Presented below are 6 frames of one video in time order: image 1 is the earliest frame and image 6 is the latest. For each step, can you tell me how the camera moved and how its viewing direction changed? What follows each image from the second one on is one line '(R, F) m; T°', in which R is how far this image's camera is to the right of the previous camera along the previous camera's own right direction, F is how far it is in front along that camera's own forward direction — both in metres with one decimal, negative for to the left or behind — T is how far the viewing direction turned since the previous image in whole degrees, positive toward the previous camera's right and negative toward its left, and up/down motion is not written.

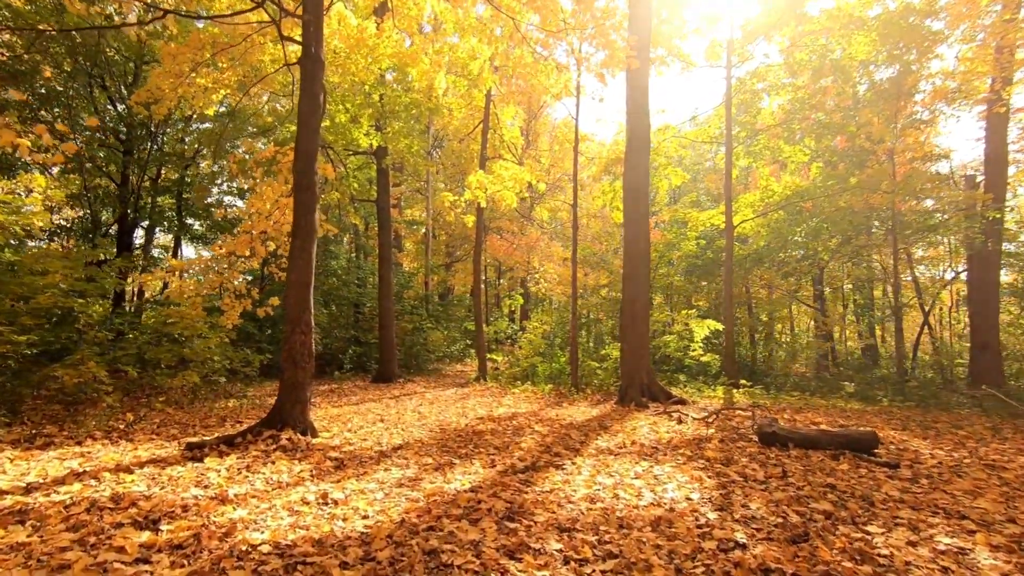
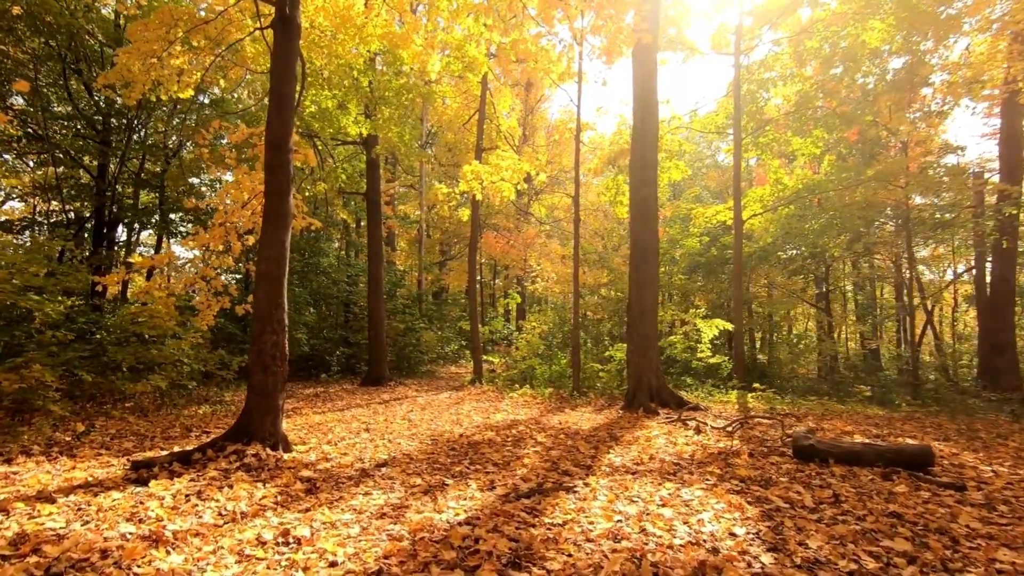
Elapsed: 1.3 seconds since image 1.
(-0.1, +0.6) m; +1°
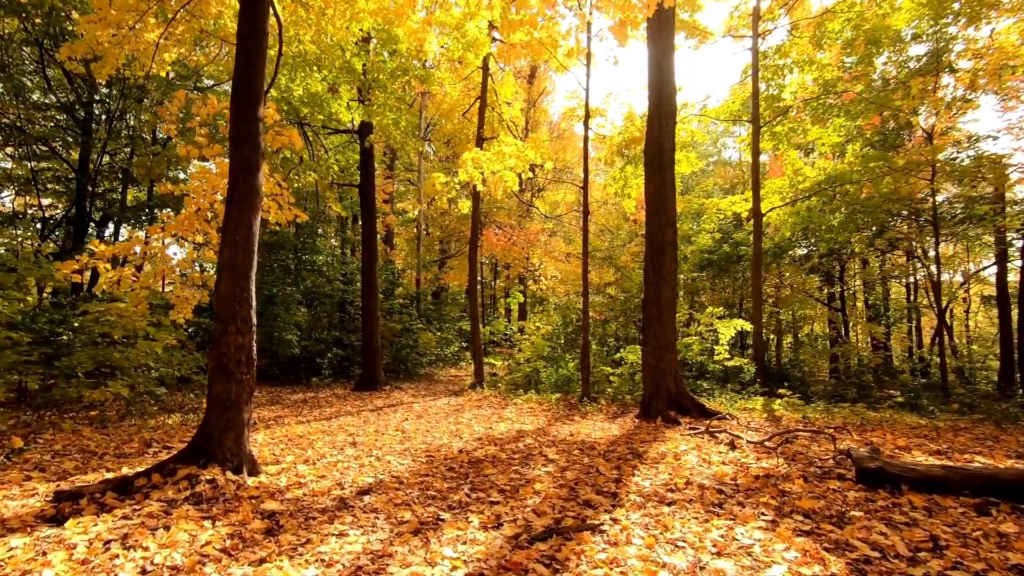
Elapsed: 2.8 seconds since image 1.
(-0.1, +0.7) m; 0°
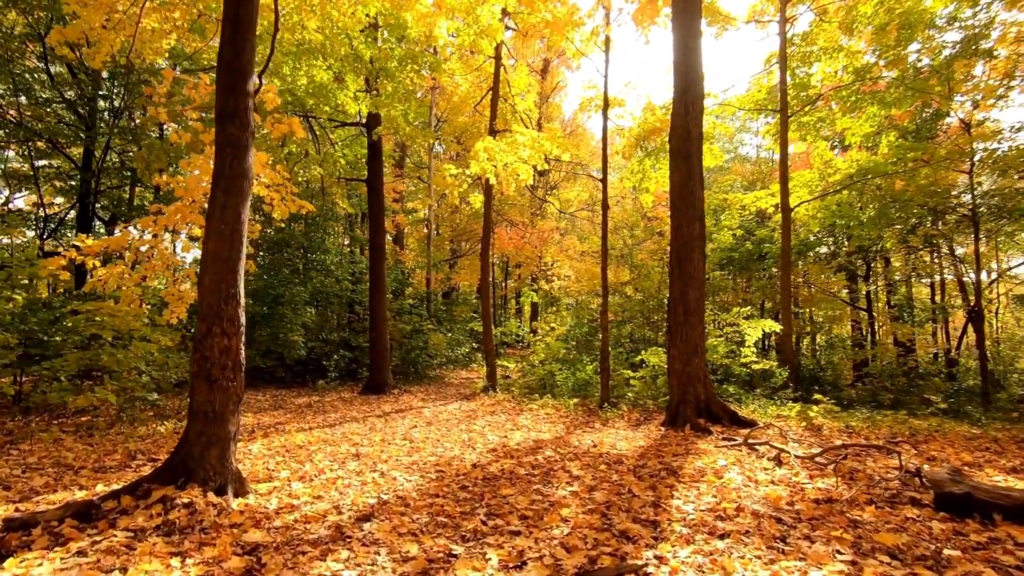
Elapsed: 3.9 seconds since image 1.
(-0.1, +0.5) m; -1°
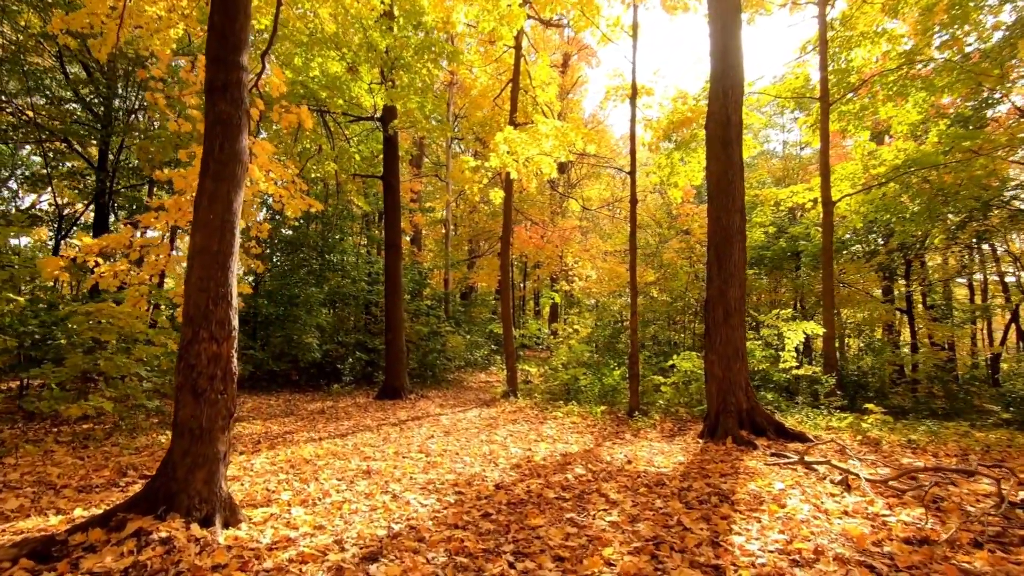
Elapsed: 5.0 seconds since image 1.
(-0.1, +0.5) m; -2°
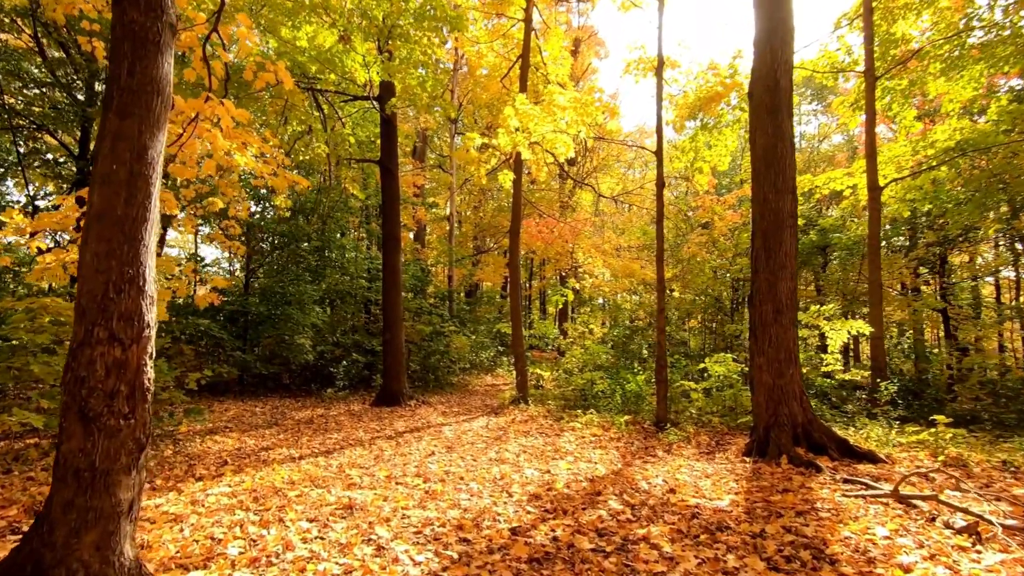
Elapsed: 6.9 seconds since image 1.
(-0.1, +0.9) m; 0°
